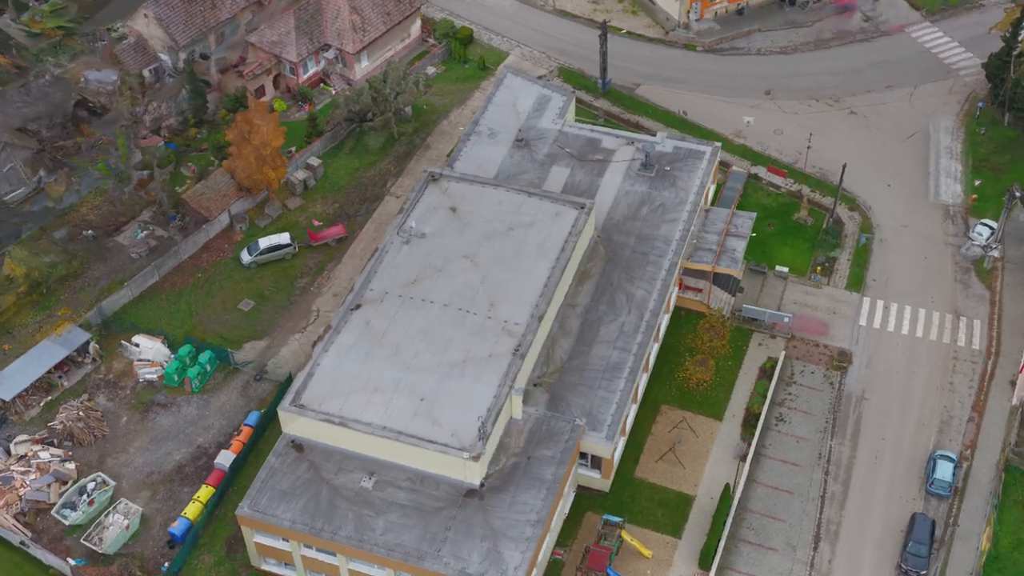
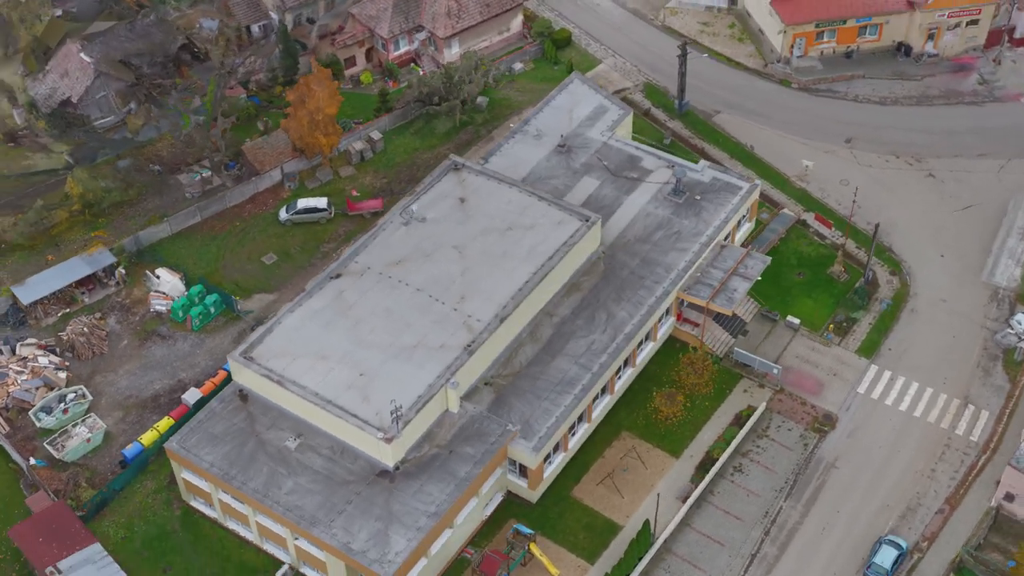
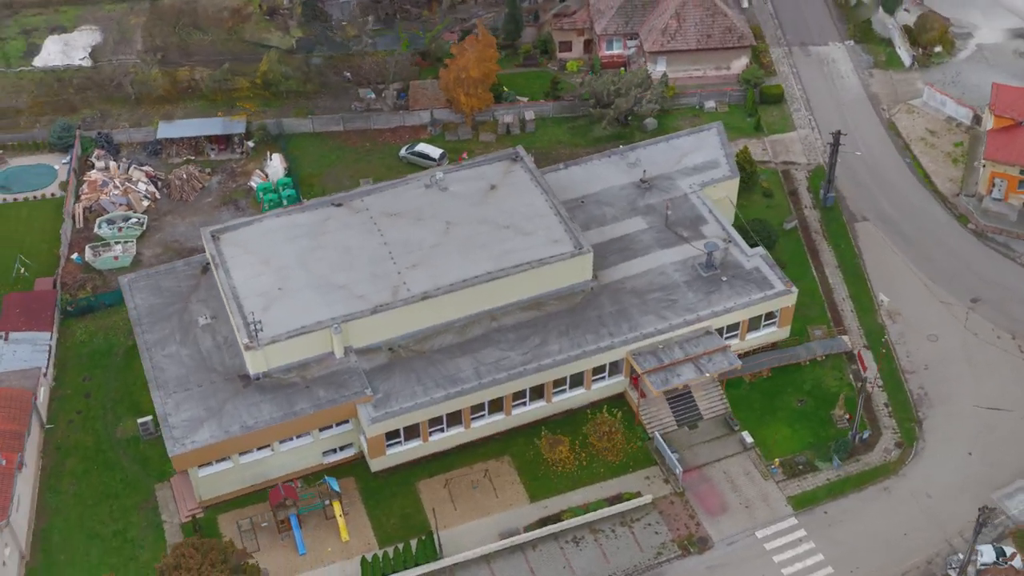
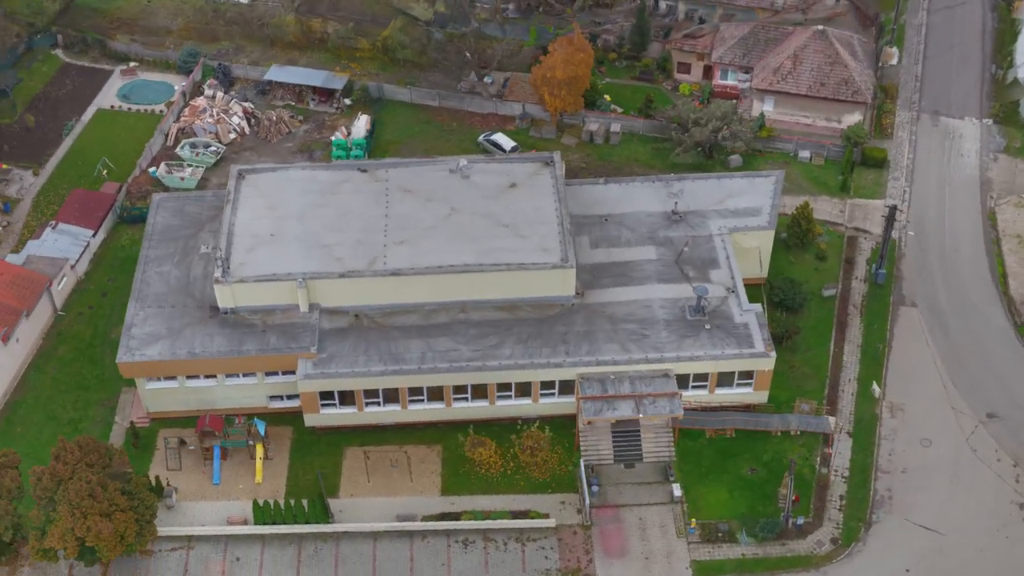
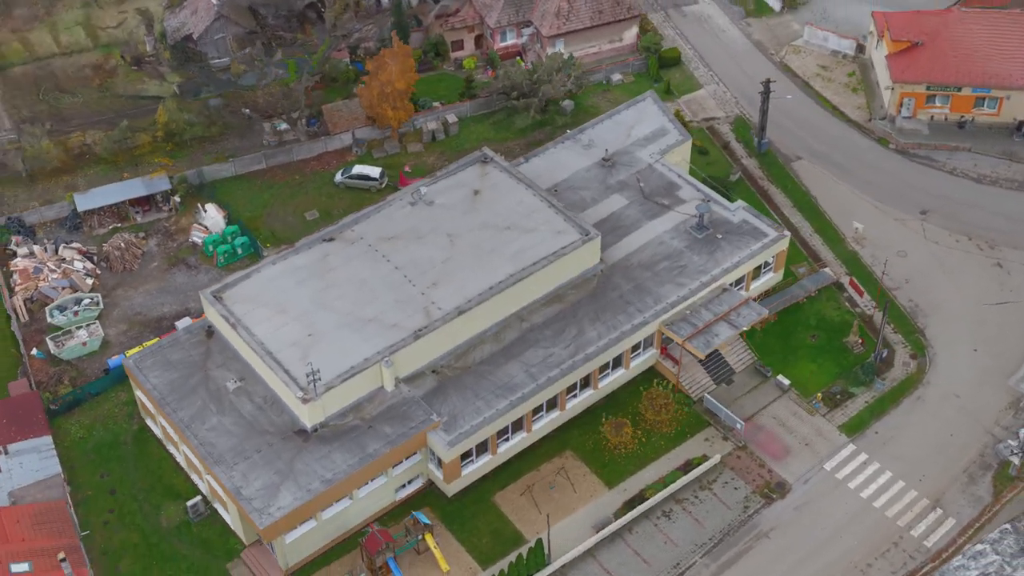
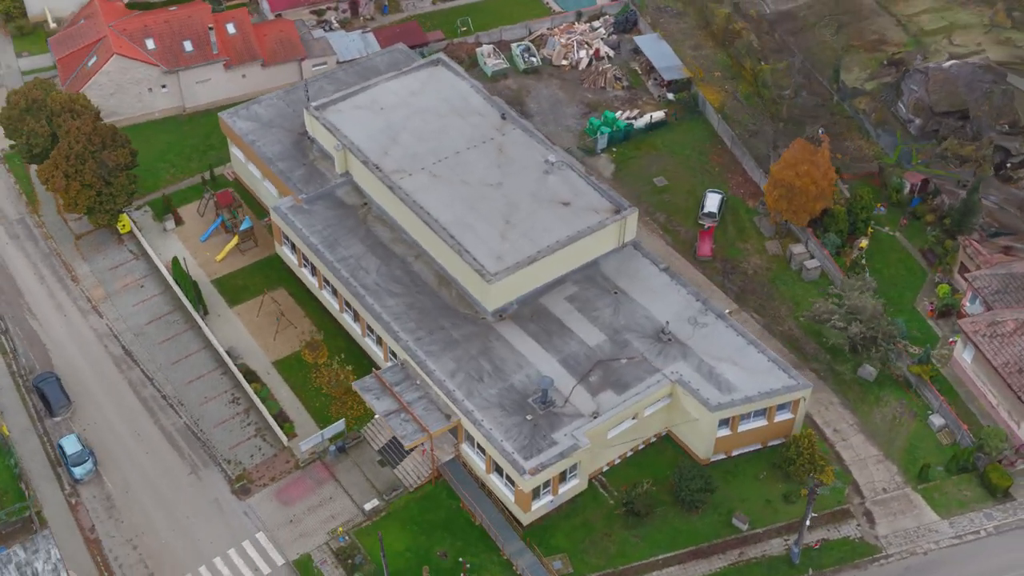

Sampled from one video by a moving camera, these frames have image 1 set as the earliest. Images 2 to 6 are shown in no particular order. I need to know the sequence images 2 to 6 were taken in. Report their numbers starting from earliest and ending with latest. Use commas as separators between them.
2, 5, 3, 4, 6
